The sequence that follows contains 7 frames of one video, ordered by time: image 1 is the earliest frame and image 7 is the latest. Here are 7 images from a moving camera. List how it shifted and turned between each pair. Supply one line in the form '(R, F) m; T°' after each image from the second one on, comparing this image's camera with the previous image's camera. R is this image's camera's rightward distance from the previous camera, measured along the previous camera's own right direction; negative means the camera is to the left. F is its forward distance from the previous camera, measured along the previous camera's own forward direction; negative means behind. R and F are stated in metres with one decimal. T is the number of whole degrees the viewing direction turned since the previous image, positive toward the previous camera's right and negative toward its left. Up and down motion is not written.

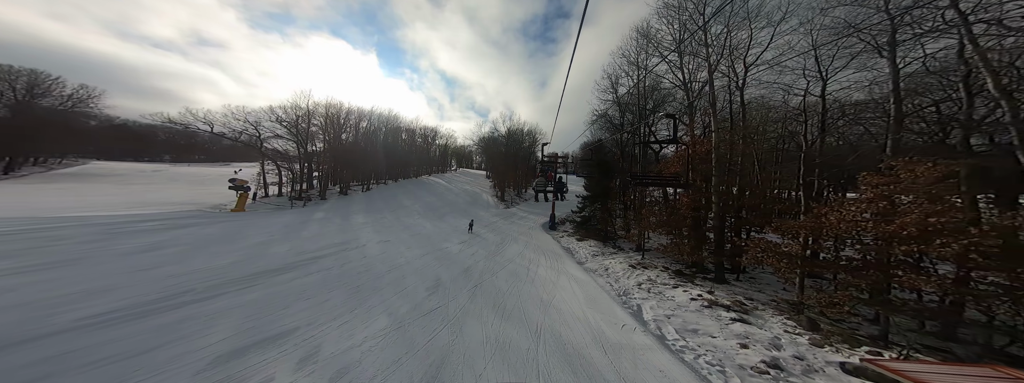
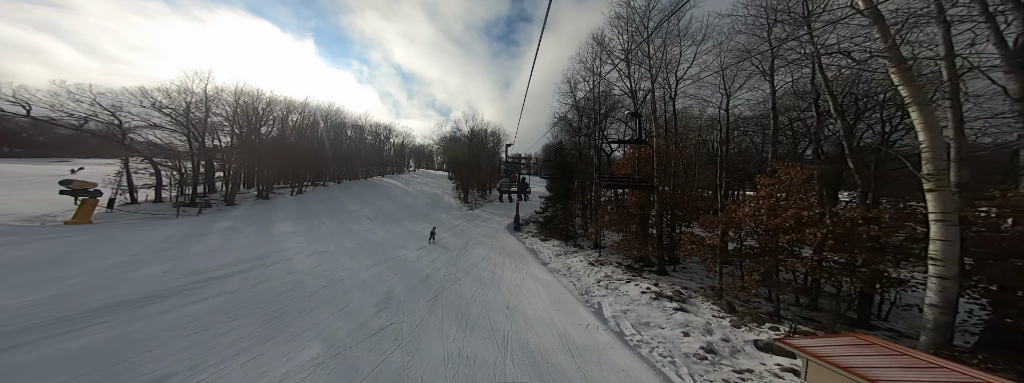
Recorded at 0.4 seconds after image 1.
(-0.2, +0.3) m; +9°
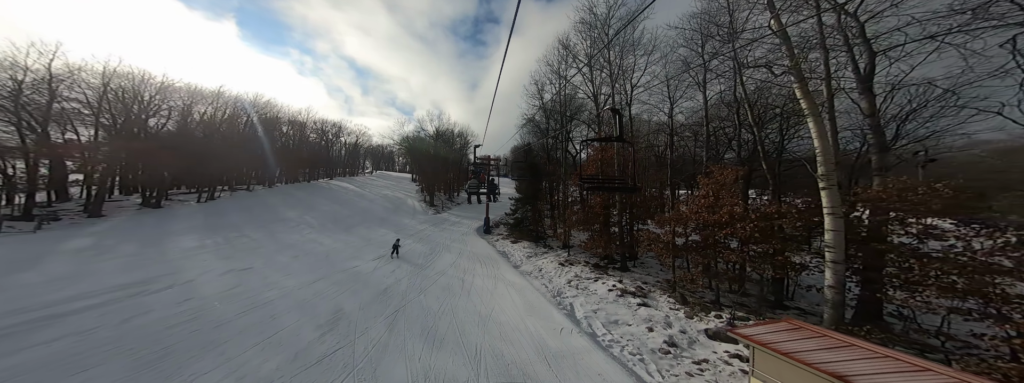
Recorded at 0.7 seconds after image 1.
(-0.1, +0.4) m; +7°
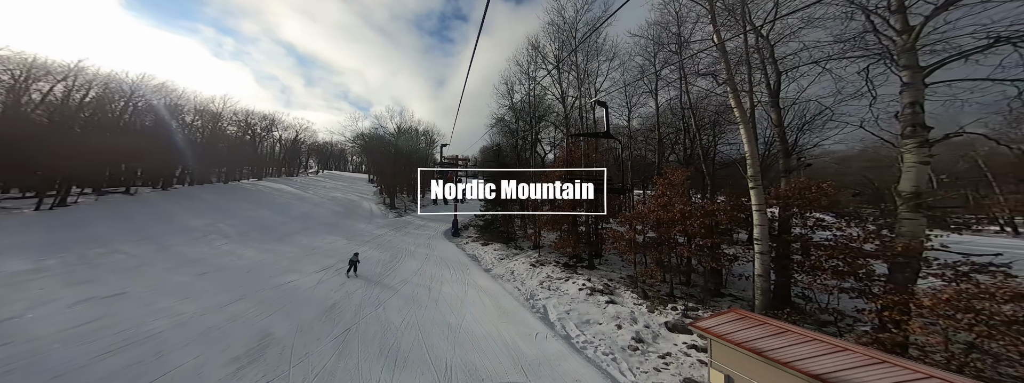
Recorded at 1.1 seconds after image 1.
(-0.1, +0.4) m; +7°
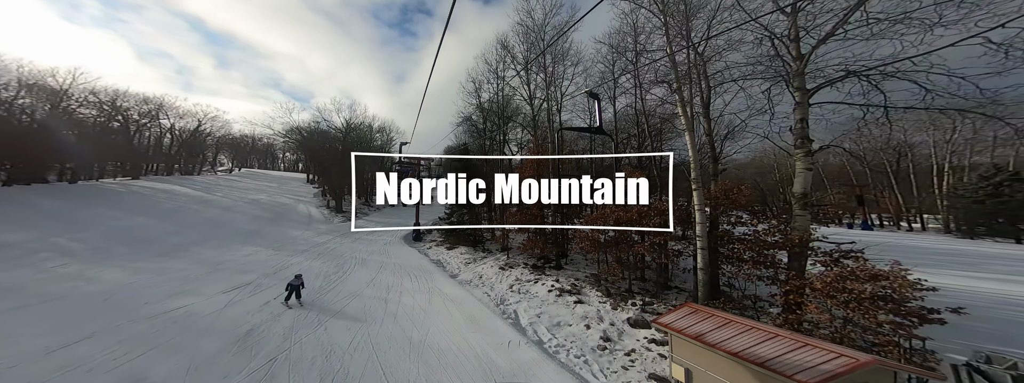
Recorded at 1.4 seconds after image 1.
(-0.1, +0.4) m; +7°
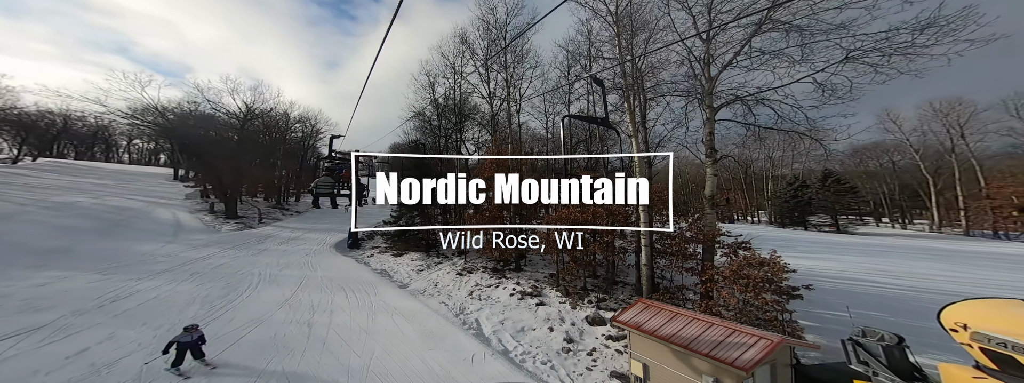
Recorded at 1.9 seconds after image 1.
(-0.1, +0.5) m; +9°
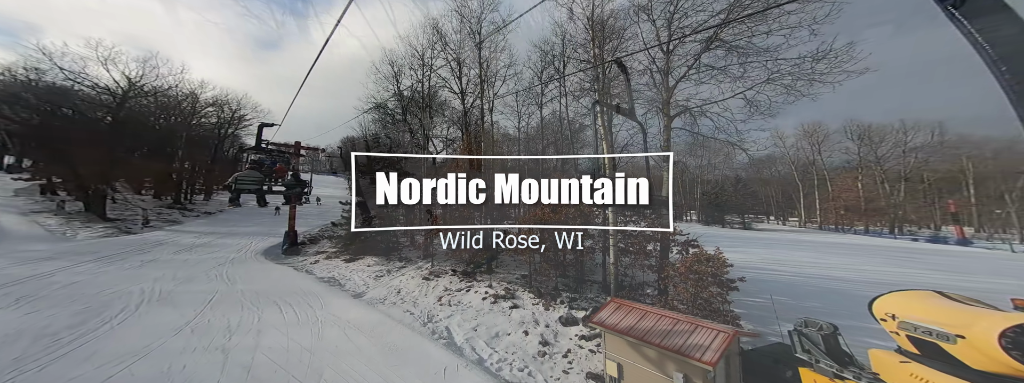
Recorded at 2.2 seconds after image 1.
(-0.1, +0.4) m; +6°
